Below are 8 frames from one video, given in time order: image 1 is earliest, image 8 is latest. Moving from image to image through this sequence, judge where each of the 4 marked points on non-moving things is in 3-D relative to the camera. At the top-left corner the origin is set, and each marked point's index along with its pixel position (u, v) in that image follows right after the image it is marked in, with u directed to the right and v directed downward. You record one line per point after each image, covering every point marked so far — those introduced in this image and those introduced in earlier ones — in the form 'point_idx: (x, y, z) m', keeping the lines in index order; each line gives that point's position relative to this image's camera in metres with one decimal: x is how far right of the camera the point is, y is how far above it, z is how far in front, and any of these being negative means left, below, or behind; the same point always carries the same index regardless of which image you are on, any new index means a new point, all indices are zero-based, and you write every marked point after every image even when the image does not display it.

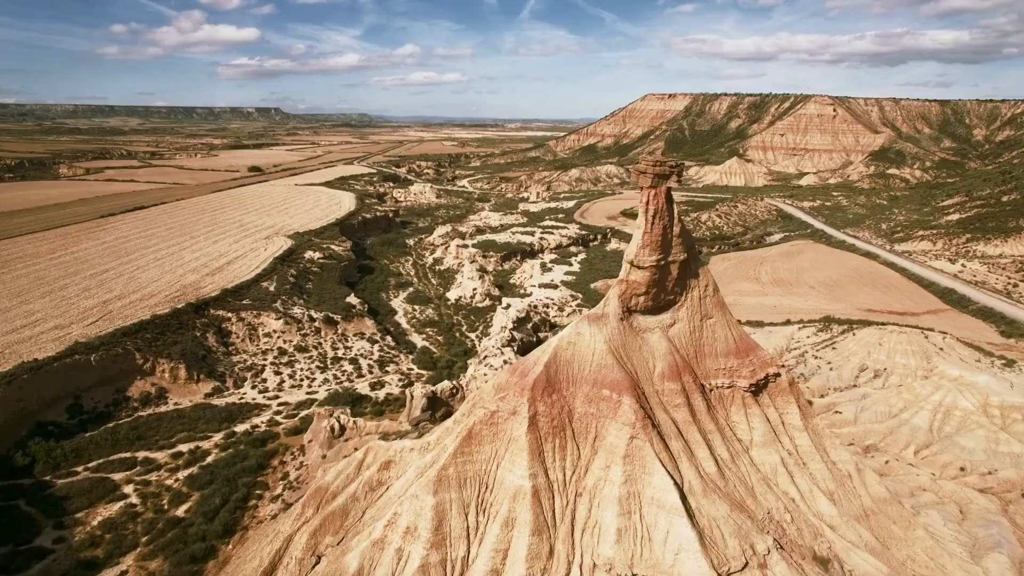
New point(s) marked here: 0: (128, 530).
0: (-12.9, -8.2, +18.4) m
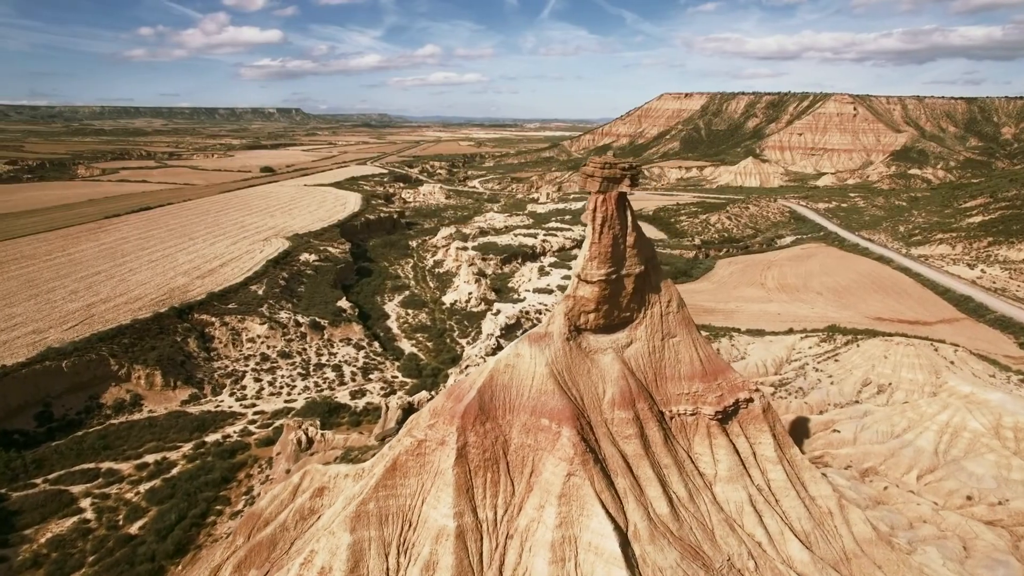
0: (-14.1, -8.5, +17.7) m
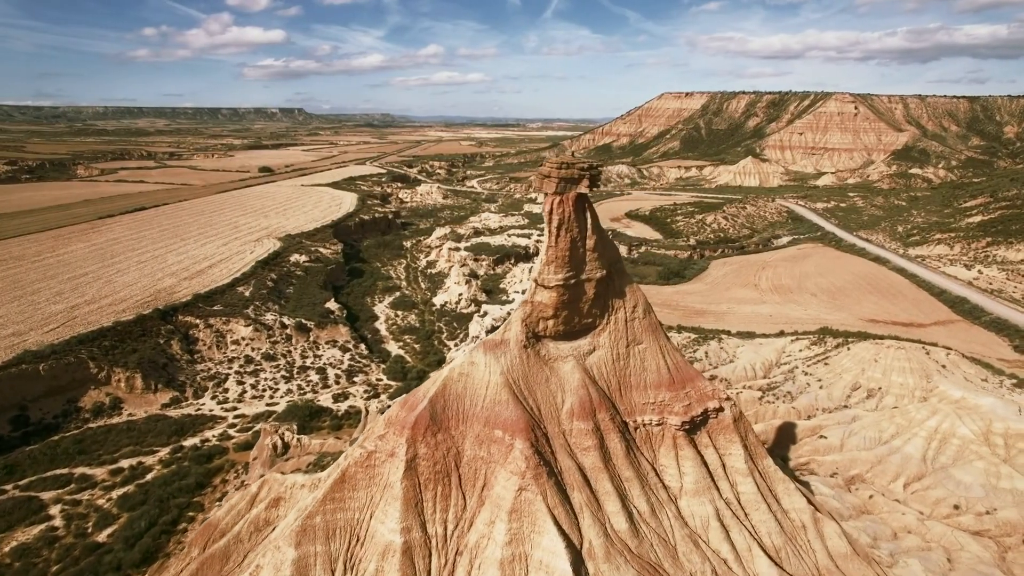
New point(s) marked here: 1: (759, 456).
0: (-14.9, -8.6, +17.3) m
1: (+5.9, -4.1, +13.3) m
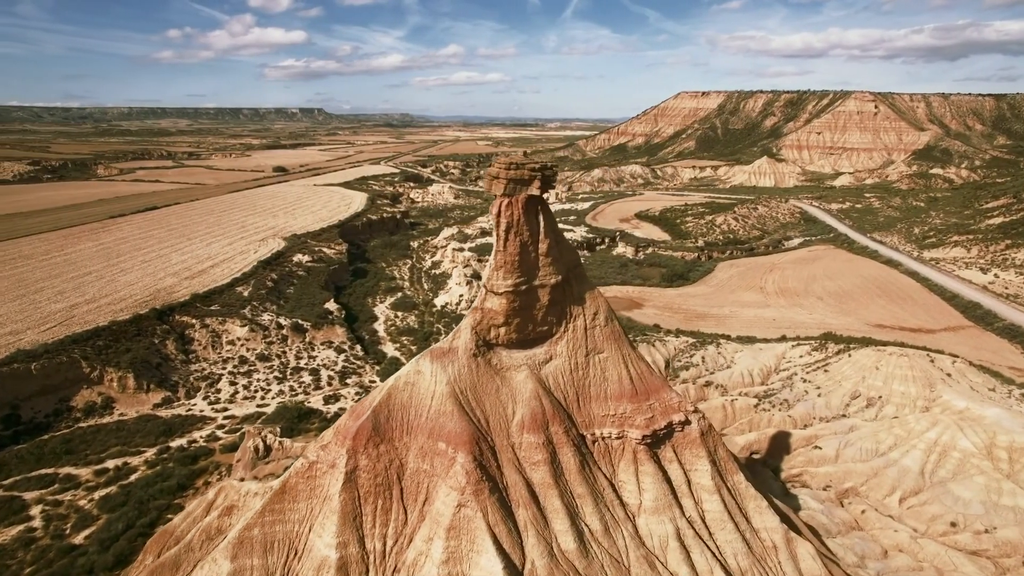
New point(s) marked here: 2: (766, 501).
0: (-15.7, -8.6, +17.2) m
1: (+5.1, -4.2, +12.7) m
2: (+5.6, -4.8, +12.4) m
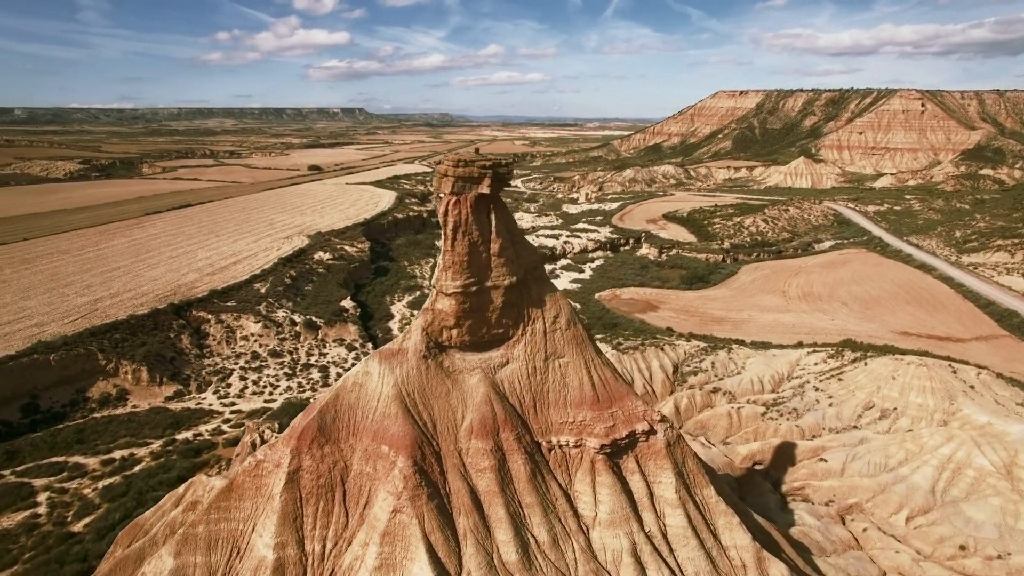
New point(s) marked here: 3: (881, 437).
0: (-16.2, -8.4, +17.9) m
1: (+4.4, -4.3, +12.2) m
2: (+4.8, -4.9, +11.8) m
3: (+13.2, -5.4, +19.7) m
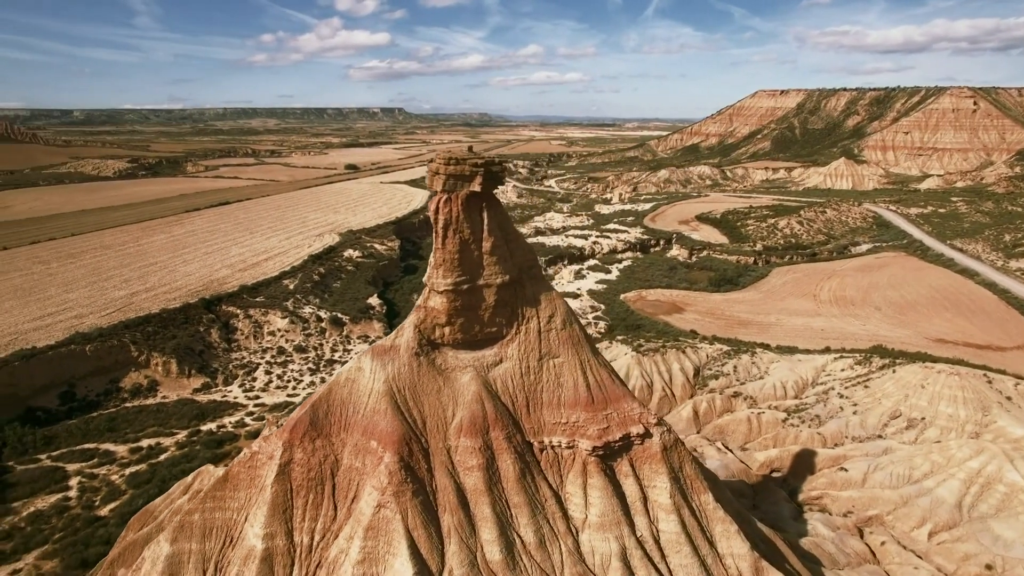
0: (-15.9, -8.1, +18.7) m
1: (+4.3, -4.4, +11.9) m
2: (+4.7, -5.0, +11.5) m
3: (+13.6, -5.5, +18.9) m
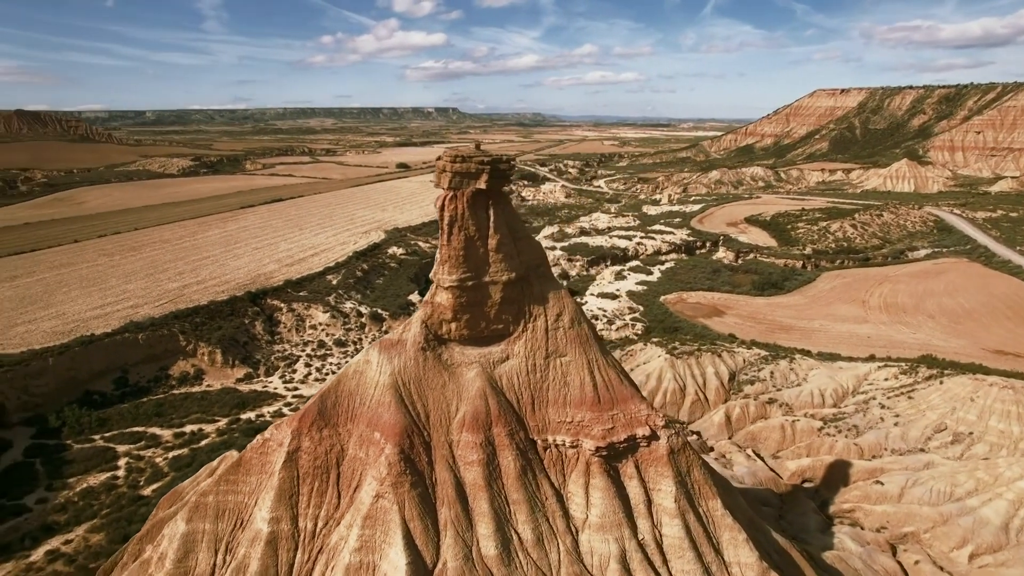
0: (-15.2, -7.8, +20.0) m
1: (+4.5, -4.4, +11.6) m
2: (+4.8, -5.0, +11.2) m
3: (+14.3, -5.8, +17.8) m
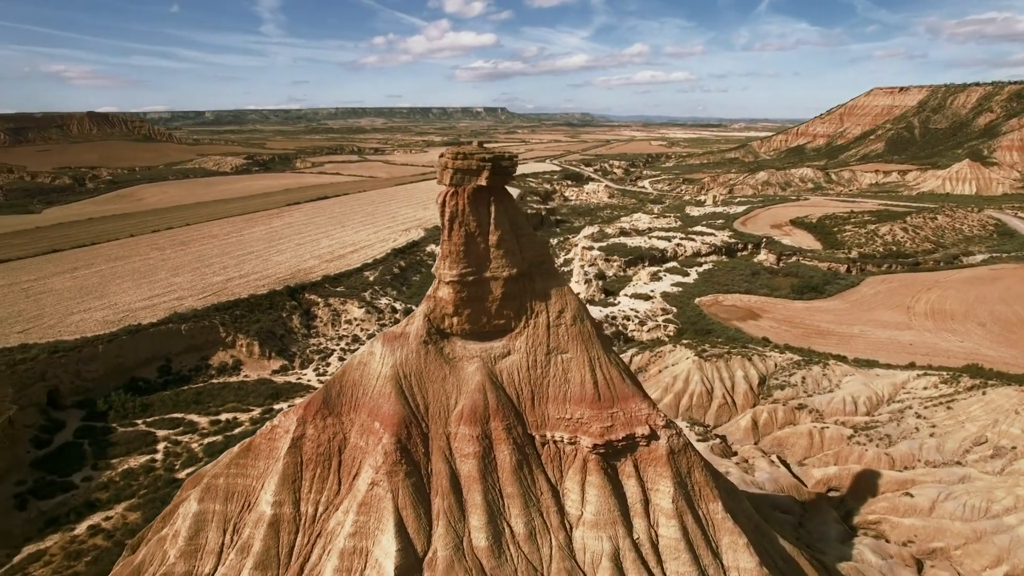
0: (-14.6, -7.4, +21.2) m
1: (+4.5, -4.4, +11.4) m
2: (+4.9, -5.0, +10.9) m
3: (+14.7, -5.9, +16.9) m
